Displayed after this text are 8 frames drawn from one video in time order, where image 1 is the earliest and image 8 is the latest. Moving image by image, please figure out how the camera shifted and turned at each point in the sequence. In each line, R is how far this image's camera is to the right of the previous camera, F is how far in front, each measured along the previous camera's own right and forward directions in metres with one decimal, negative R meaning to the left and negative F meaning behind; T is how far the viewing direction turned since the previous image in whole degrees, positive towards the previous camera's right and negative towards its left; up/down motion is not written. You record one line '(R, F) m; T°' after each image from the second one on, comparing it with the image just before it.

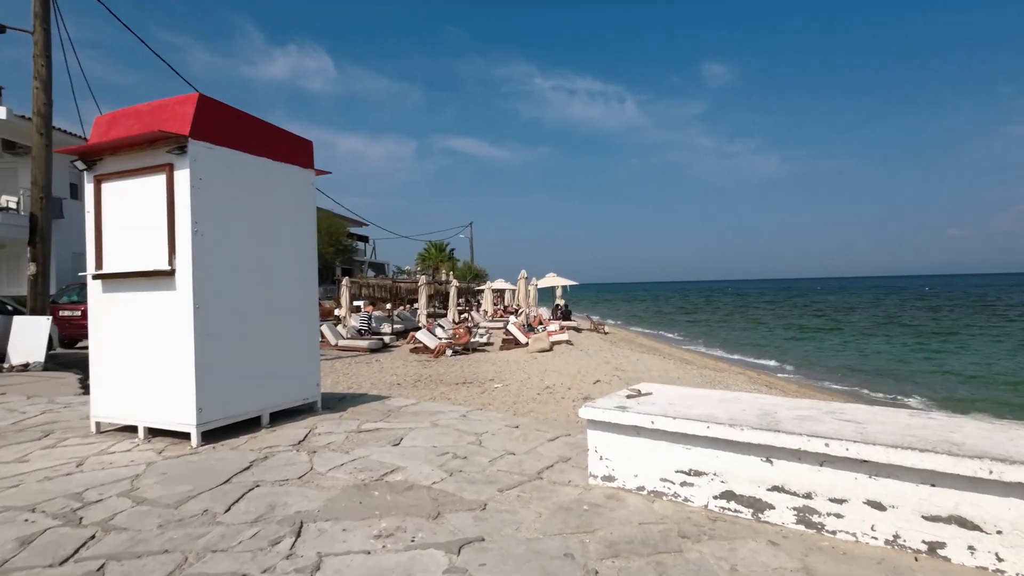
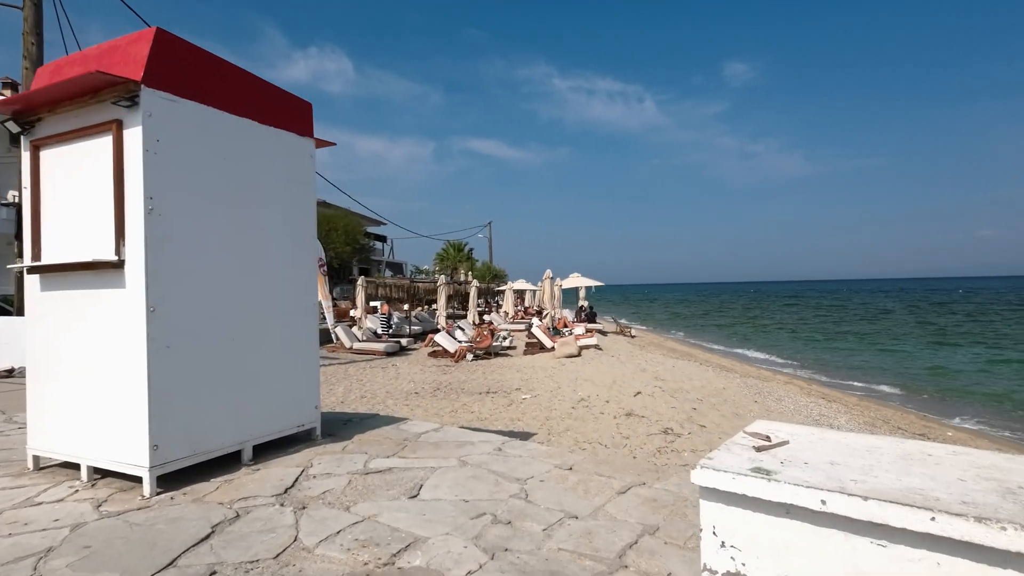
(-0.2, +1.1) m; -2°
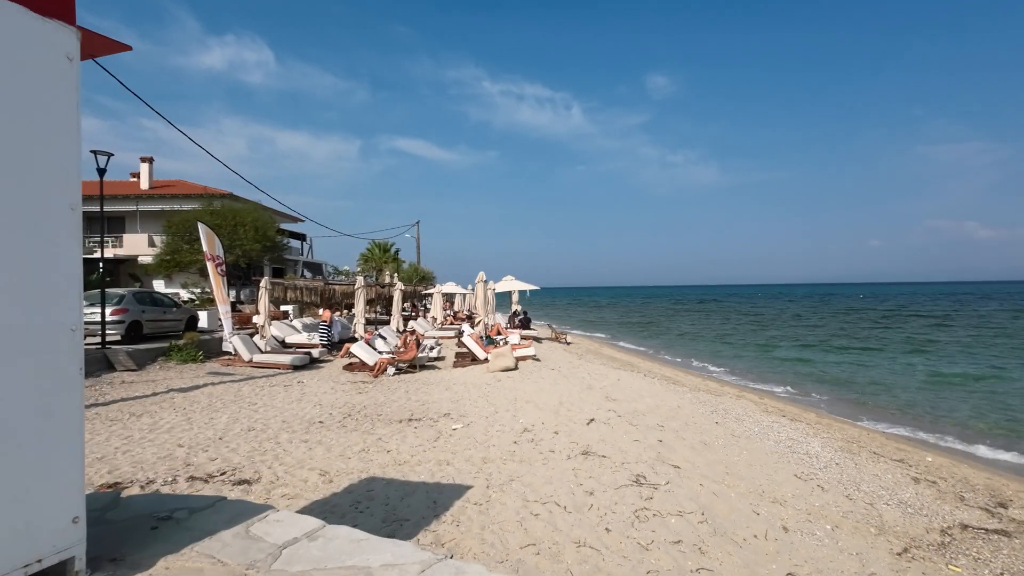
(0.0, +1.8) m; +7°
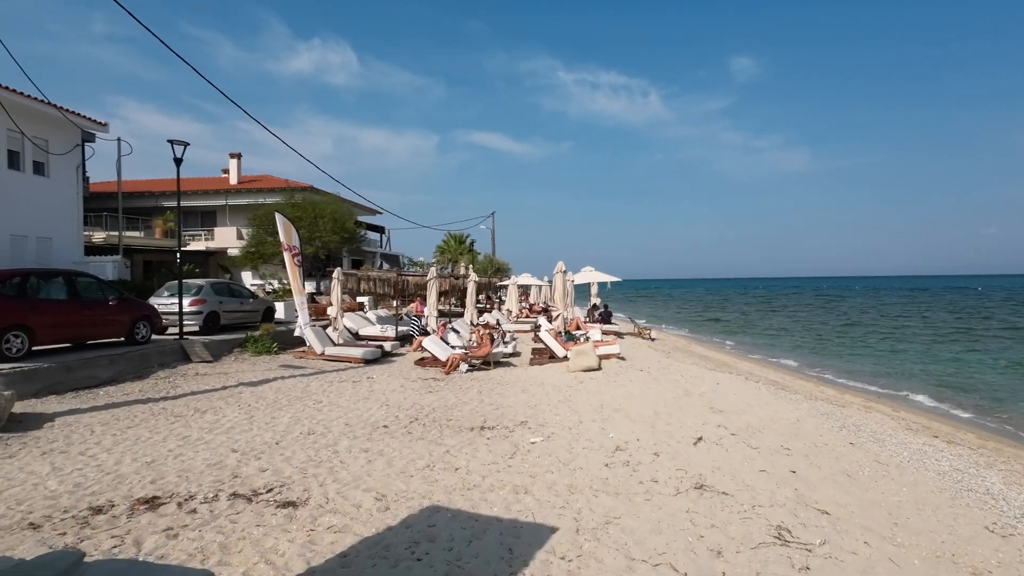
(-0.2, +1.2) m; -8°
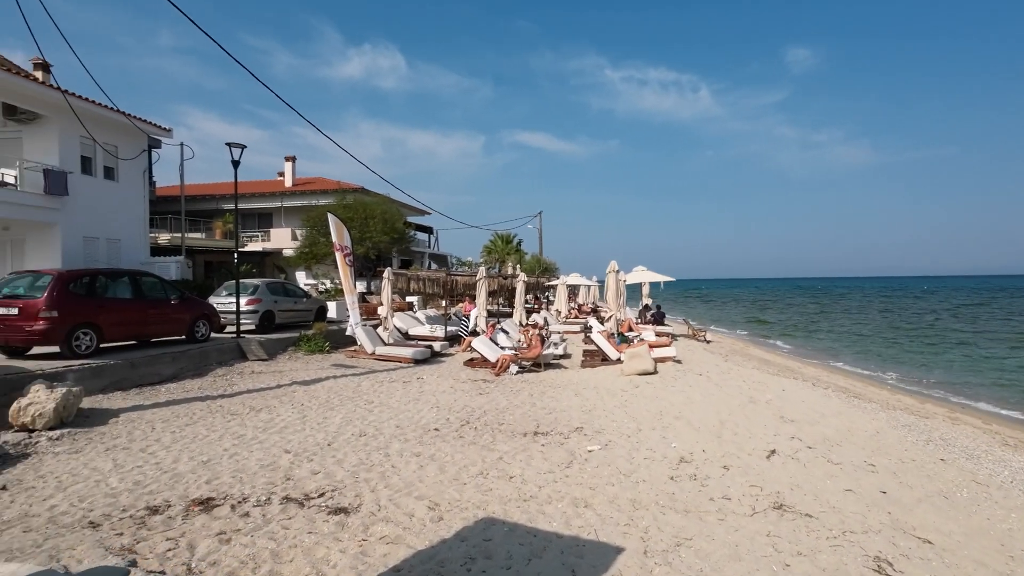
(-0.1, +0.3) m; -5°
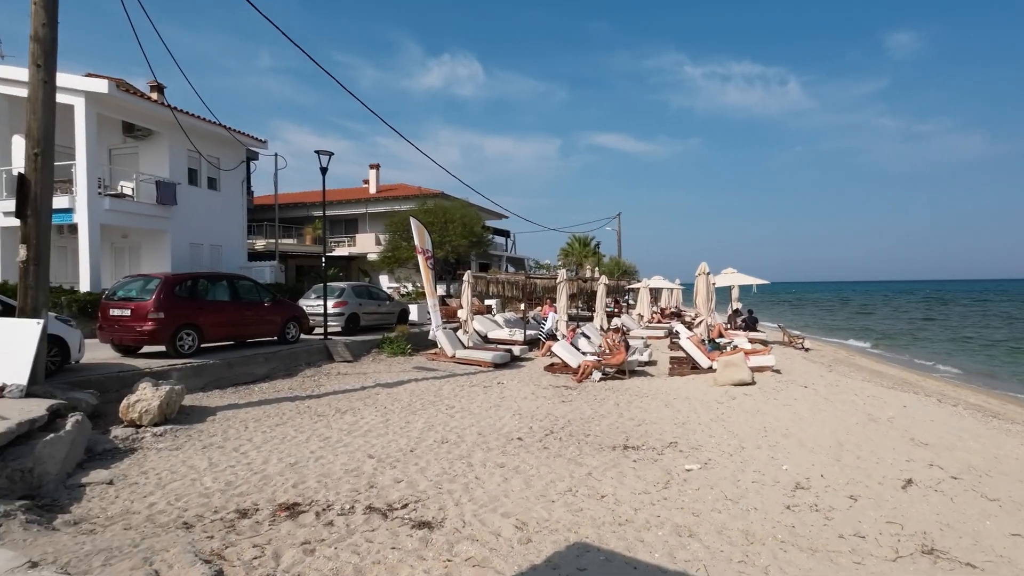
(-0.2, +0.4) m; -8°
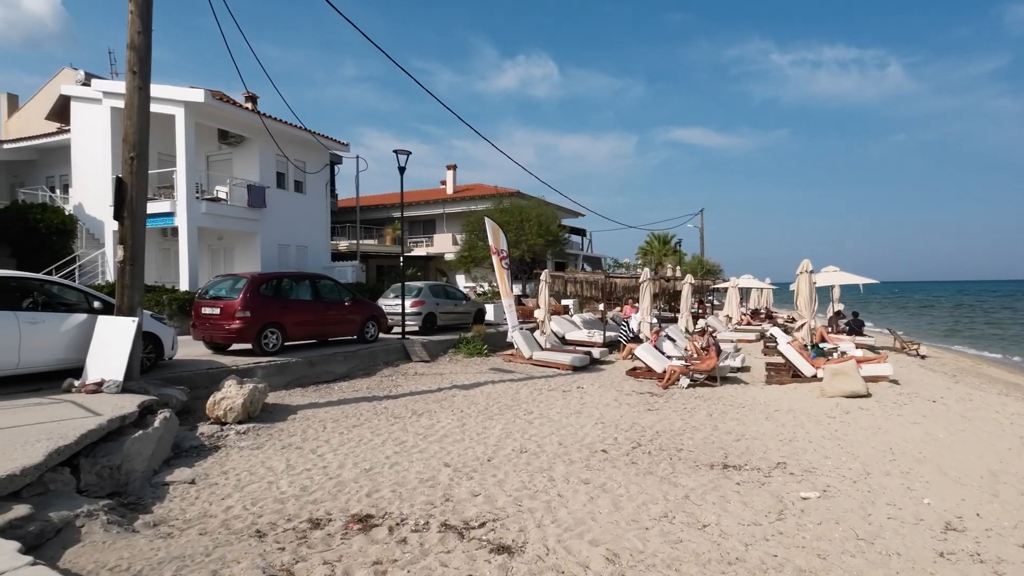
(-0.1, +0.5) m; -8°
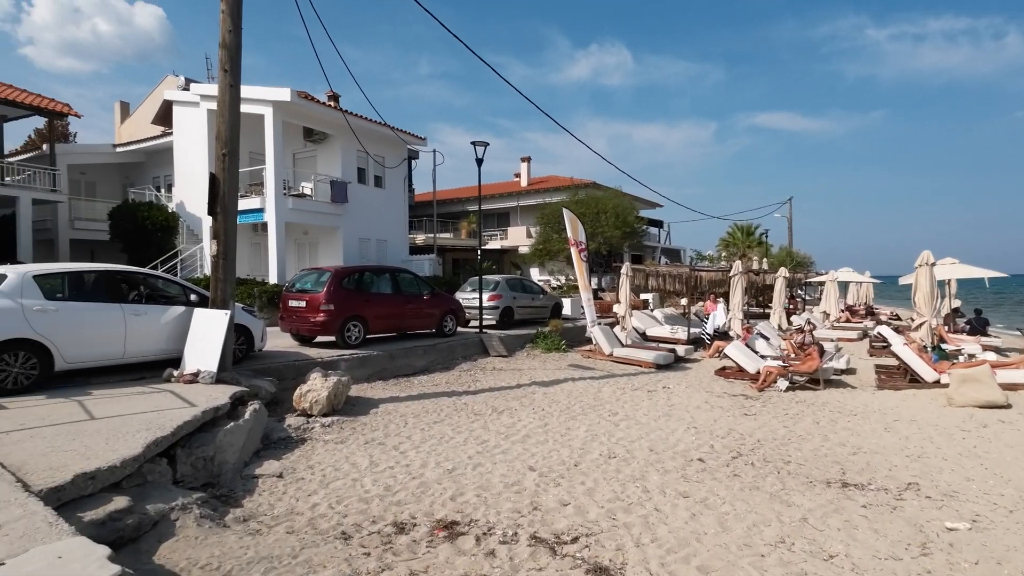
(-0.2, +0.4) m; -7°
